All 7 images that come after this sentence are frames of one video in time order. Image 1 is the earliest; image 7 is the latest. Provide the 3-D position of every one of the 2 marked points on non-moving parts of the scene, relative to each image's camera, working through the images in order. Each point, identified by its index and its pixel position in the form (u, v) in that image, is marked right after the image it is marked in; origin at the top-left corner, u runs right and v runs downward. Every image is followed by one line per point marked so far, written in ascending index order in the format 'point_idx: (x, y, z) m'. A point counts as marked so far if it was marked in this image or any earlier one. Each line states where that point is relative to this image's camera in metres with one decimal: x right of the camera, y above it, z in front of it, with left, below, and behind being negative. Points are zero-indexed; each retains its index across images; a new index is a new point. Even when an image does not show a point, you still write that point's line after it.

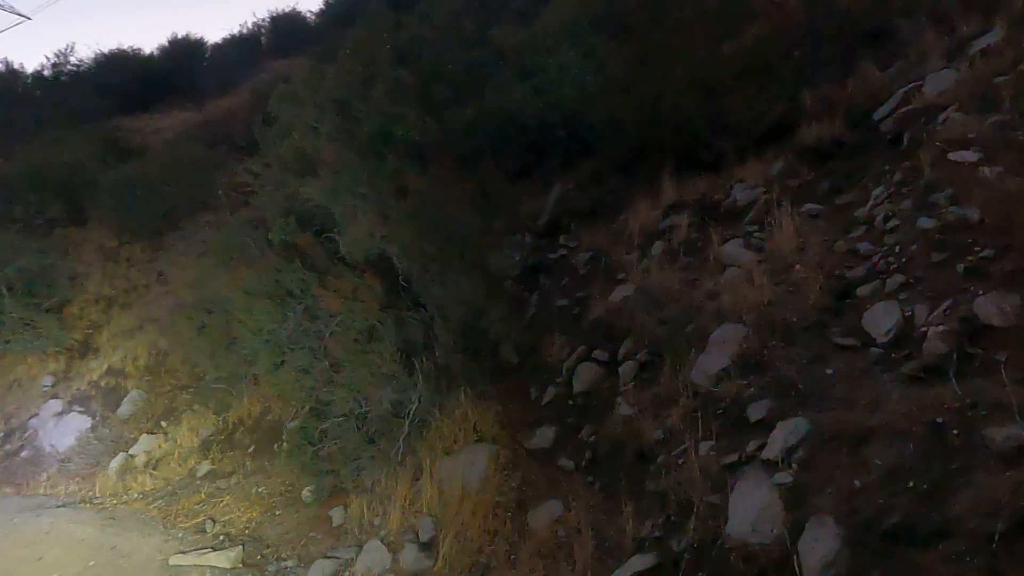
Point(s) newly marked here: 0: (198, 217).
0: (-7.6, +1.5, +16.7) m
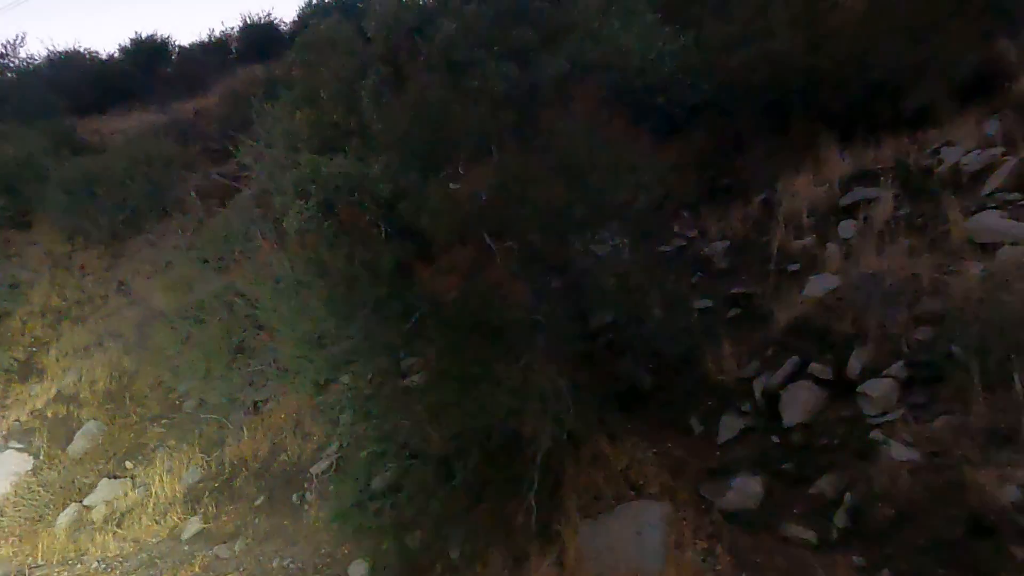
0: (-7.3, +1.2, +14.5) m
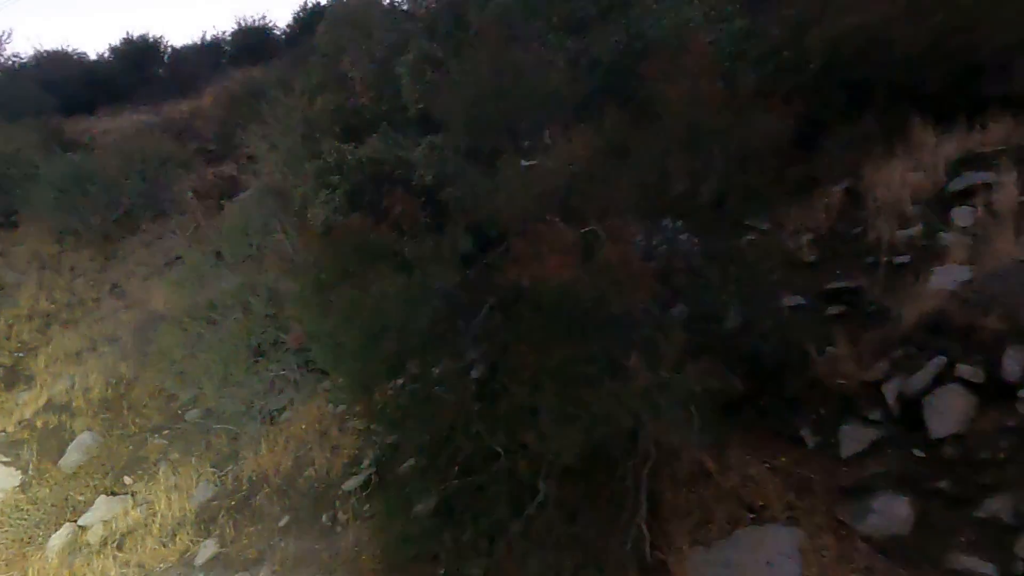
0: (-7.0, +1.2, +13.7) m
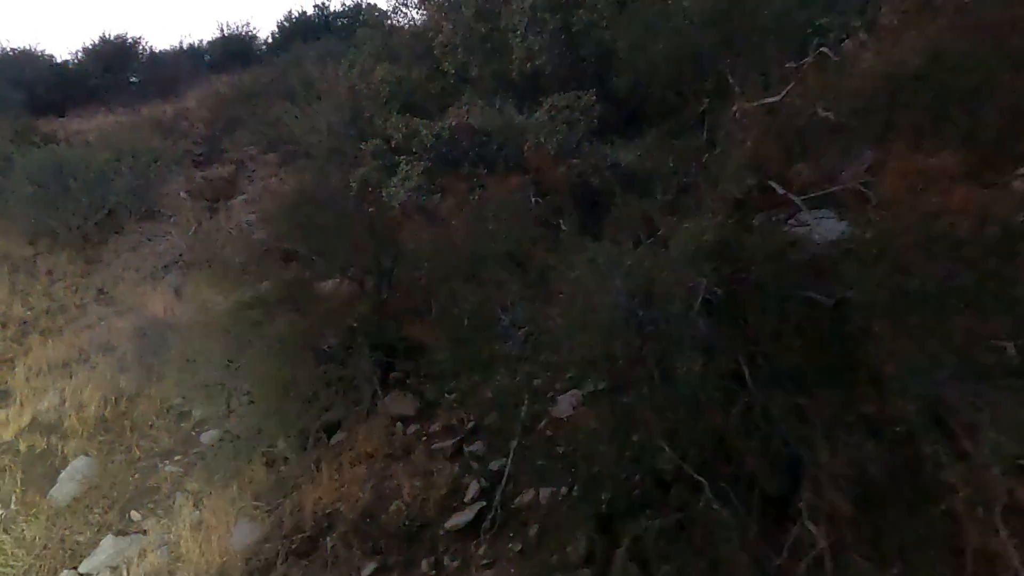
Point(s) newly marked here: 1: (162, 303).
0: (-6.5, +1.0, +12.4) m
1: (-4.9, -0.2, +9.4) m
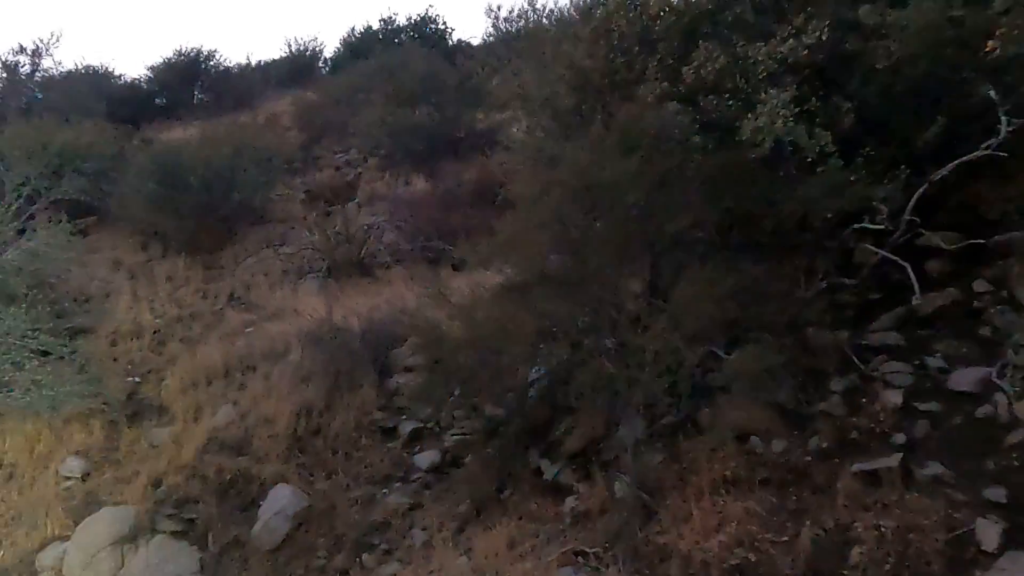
0: (-3.9, +0.8, +11.3) m
1: (-2.4, -0.2, +8.2) m
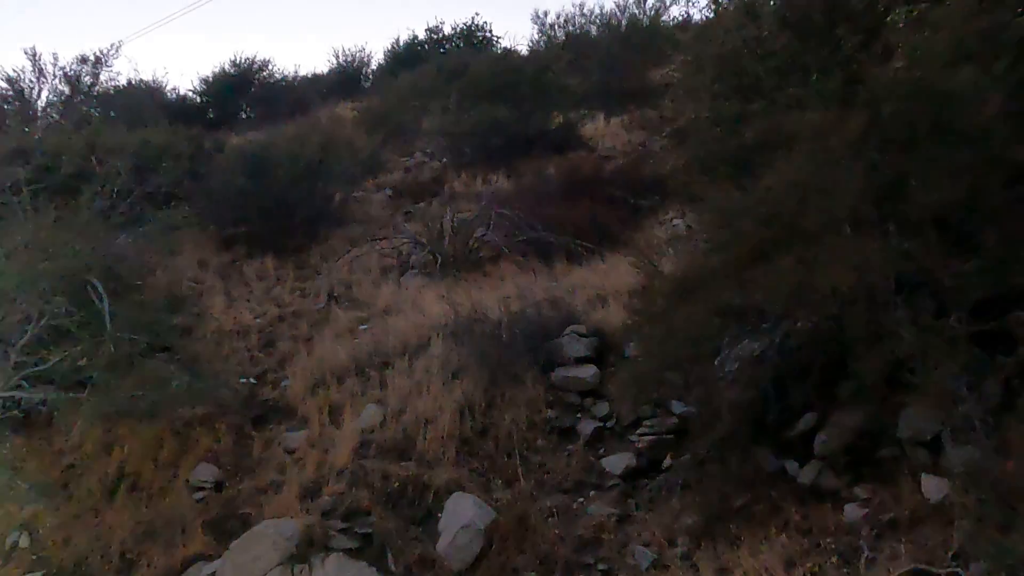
0: (-2.2, +0.8, +10.6) m
1: (-0.8, -0.1, +7.4) m
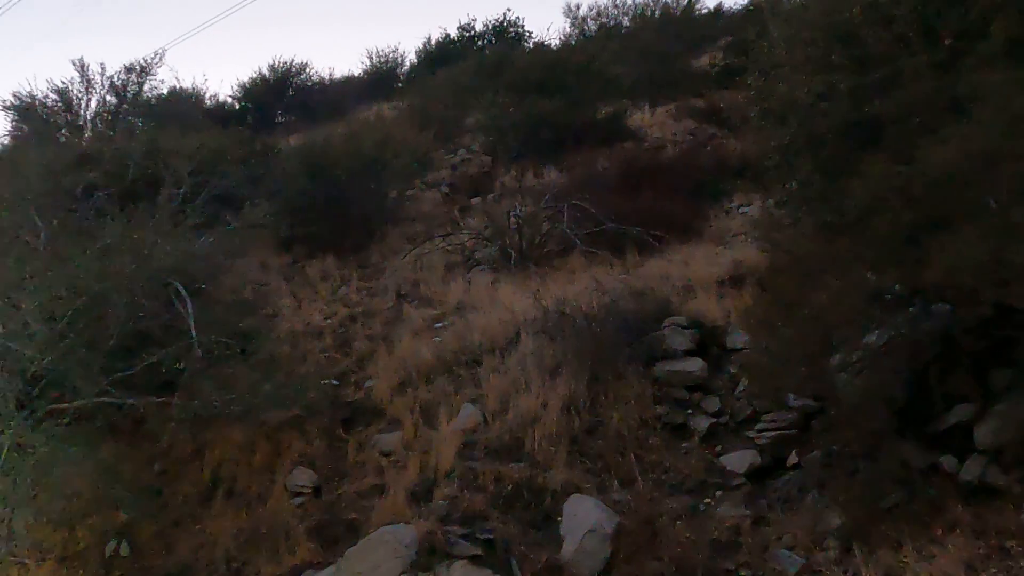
0: (-1.3, +0.9, +10.5) m
1: (+0.1, -0.1, +7.2) m
